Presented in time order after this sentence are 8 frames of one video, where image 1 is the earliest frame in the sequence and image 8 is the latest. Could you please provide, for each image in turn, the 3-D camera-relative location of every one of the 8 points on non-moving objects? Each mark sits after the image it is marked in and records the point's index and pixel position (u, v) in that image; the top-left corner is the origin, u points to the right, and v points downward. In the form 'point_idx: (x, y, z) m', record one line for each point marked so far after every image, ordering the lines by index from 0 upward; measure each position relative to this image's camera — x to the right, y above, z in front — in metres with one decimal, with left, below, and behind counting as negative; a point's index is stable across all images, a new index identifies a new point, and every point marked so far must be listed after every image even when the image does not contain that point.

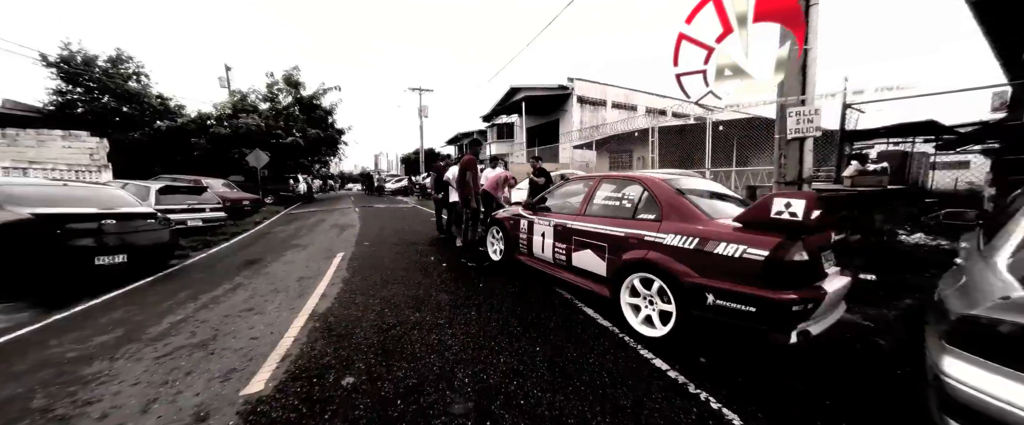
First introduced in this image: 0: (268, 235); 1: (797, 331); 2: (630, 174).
0: (-6.2, -0.6, +8.1) m
1: (+1.9, -0.8, +2.2) m
2: (+1.3, +0.4, +3.5) m
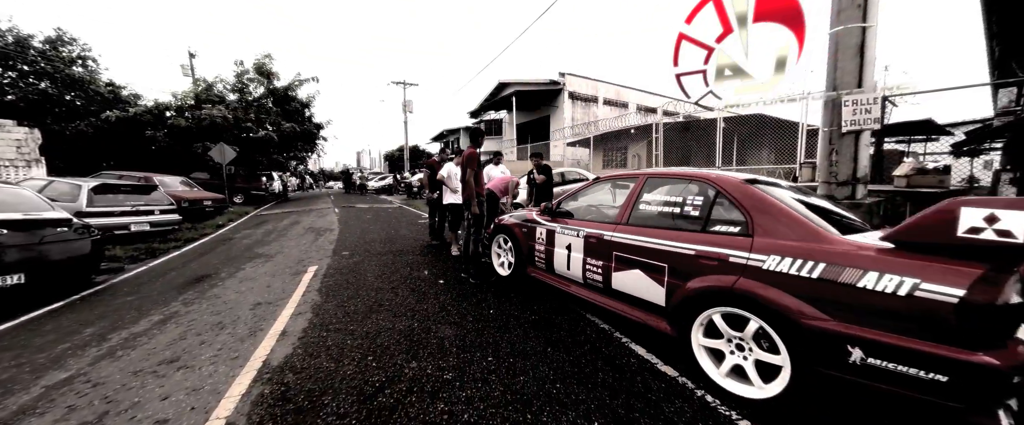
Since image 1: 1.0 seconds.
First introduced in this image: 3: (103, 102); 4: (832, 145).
0: (-6.2, -0.7, +7.0) m
1: (+2.2, -0.9, +1.4) m
2: (+1.5, +0.3, +2.7) m
3: (-18.0, +4.9, +14.0) m
4: (+4.4, +0.9, +4.3) m
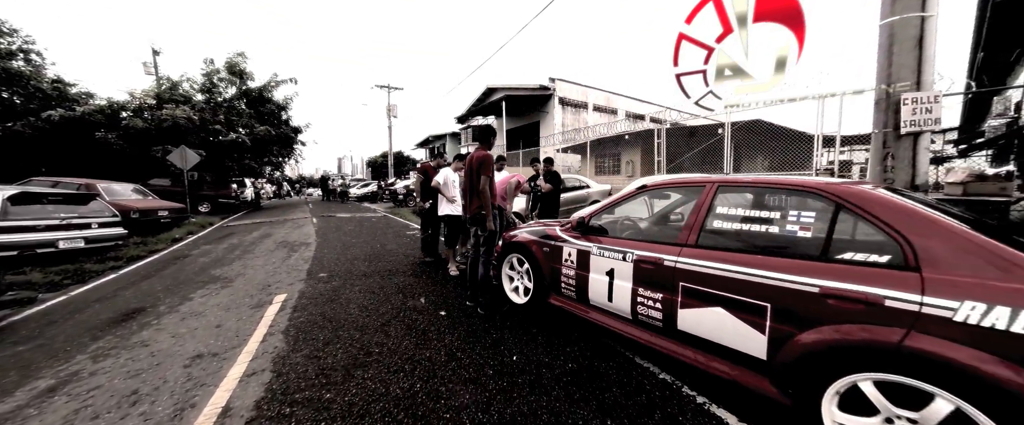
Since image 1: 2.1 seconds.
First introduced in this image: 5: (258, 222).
0: (-6.1, -0.9, +6.0) m
1: (+2.5, -1.0, +0.8) m
2: (+1.8, +0.2, +2.1) m
3: (-18.3, +4.4, +12.5) m
4: (+4.5, +0.8, +3.8) m
5: (-9.2, -0.4, +11.5) m
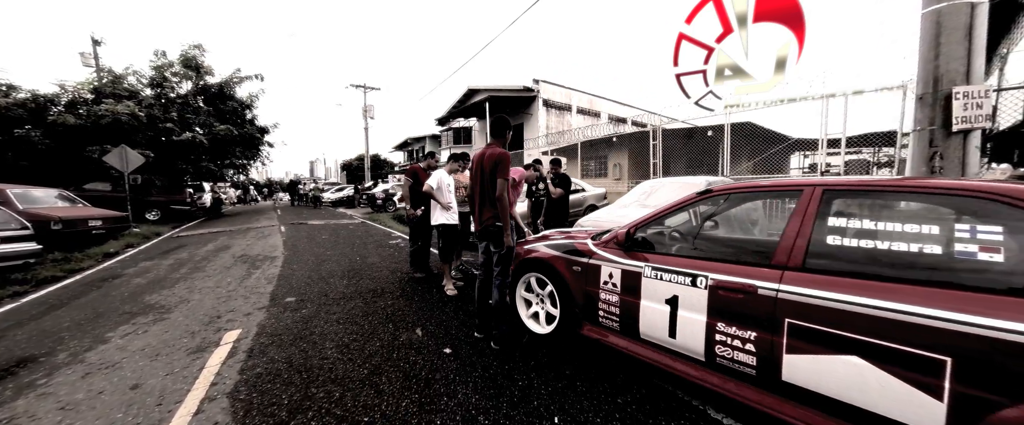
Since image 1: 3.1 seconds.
0: (-6.1, -1.1, +4.9) m
1: (+2.9, -1.0, +0.3) m
2: (+2.0, +0.2, +1.5) m
3: (-18.7, +4.1, +10.7) m
4: (+4.6, +0.7, +3.5) m
5: (-9.5, -0.6, +10.3) m
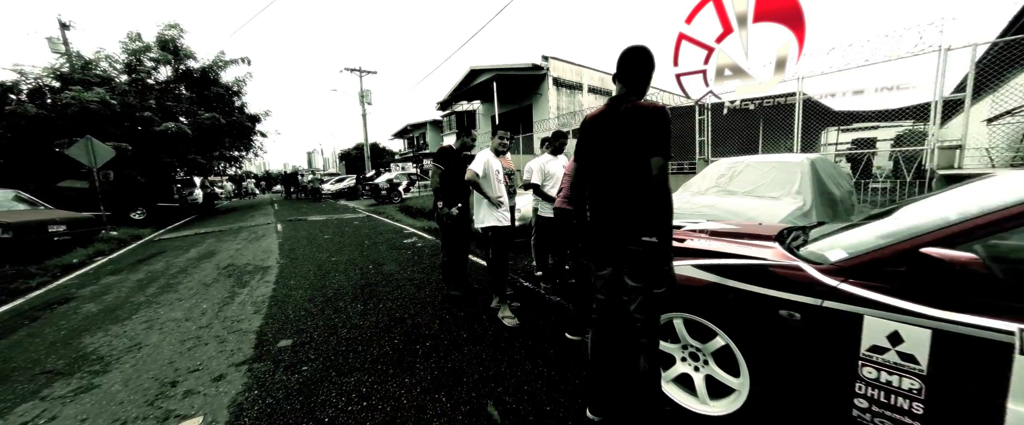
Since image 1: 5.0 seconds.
0: (-5.4, -1.2, +3.7) m
1: (+3.6, -1.0, -0.8) m
2: (+2.7, +0.1, +0.3) m
3: (-18.1, +3.9, +9.3) m
4: (+5.4, +0.9, +2.3) m
5: (-8.8, -0.6, +9.1) m
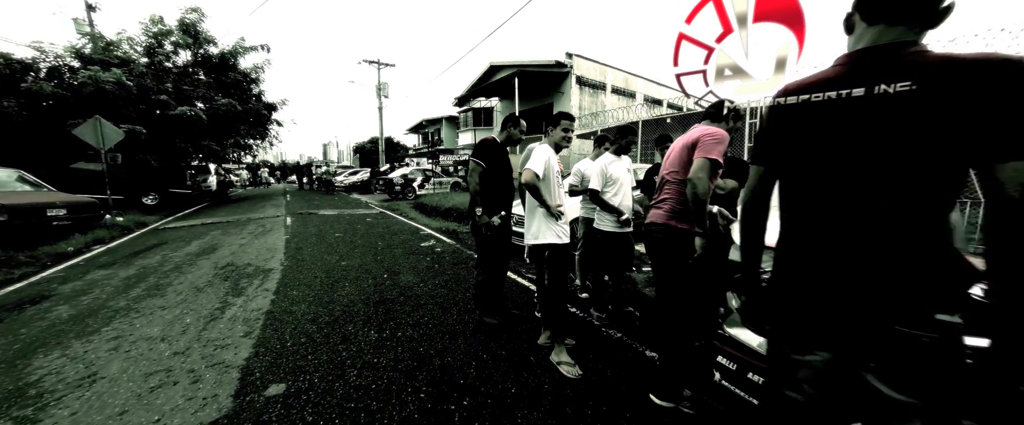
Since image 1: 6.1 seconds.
0: (-4.9, -1.1, +3.2) m
1: (+3.9, -1.3, -1.6) m
2: (+3.1, -0.1, -0.4) m
3: (-17.3, +4.6, +9.1) m
4: (+5.8, +0.5, +1.4) m
5: (-8.2, -0.3, +8.6) m
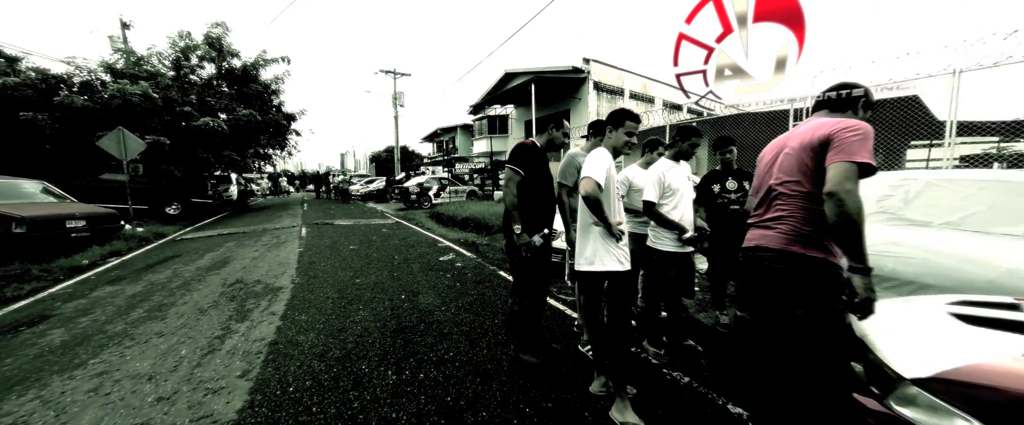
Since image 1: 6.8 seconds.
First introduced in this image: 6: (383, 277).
0: (-4.6, -1.2, +2.9) m
1: (+4.1, -1.3, -2.3) m
2: (+3.3, -0.1, -1.0) m
3: (-16.7, +4.3, +9.5) m
4: (+6.1, +0.4, +0.7) m
5: (-7.6, -0.5, +8.5) m
6: (-1.7, -0.9, +4.3) m
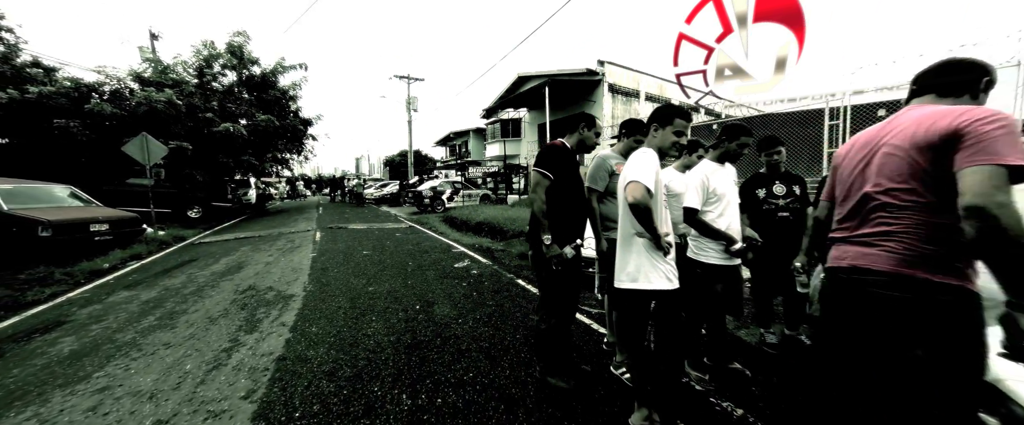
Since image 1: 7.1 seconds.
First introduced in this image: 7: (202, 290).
0: (-4.4, -1.2, +2.9) m
1: (+4.1, -1.3, -2.7) m
2: (+3.3, -0.1, -1.4) m
3: (-16.2, +4.2, +9.9) m
4: (+6.2, +0.4, +0.3) m
5: (-7.2, -0.7, +8.6) m
6: (-1.5, -0.9, +4.2) m
7: (-4.2, -1.0, +4.3) m
